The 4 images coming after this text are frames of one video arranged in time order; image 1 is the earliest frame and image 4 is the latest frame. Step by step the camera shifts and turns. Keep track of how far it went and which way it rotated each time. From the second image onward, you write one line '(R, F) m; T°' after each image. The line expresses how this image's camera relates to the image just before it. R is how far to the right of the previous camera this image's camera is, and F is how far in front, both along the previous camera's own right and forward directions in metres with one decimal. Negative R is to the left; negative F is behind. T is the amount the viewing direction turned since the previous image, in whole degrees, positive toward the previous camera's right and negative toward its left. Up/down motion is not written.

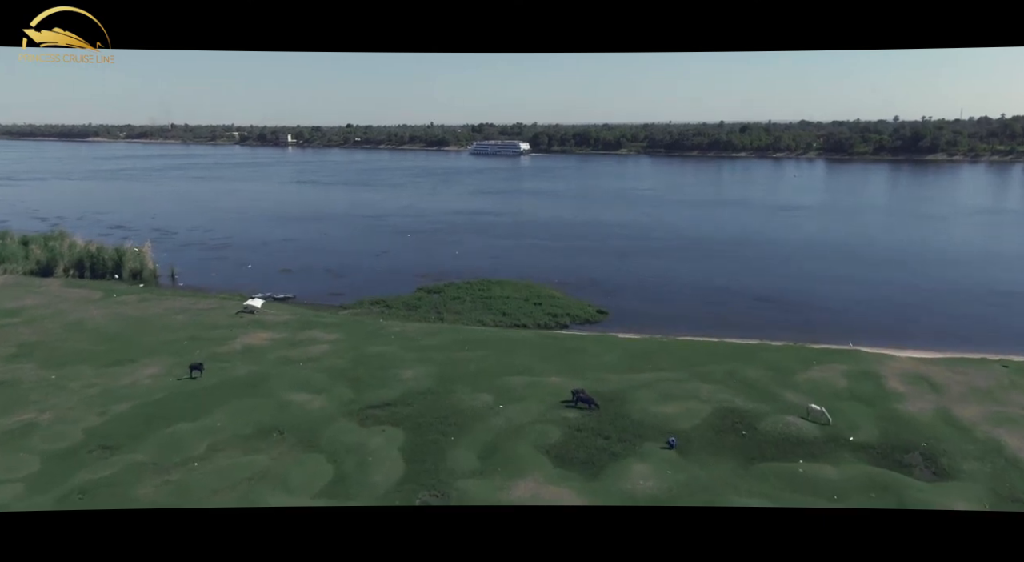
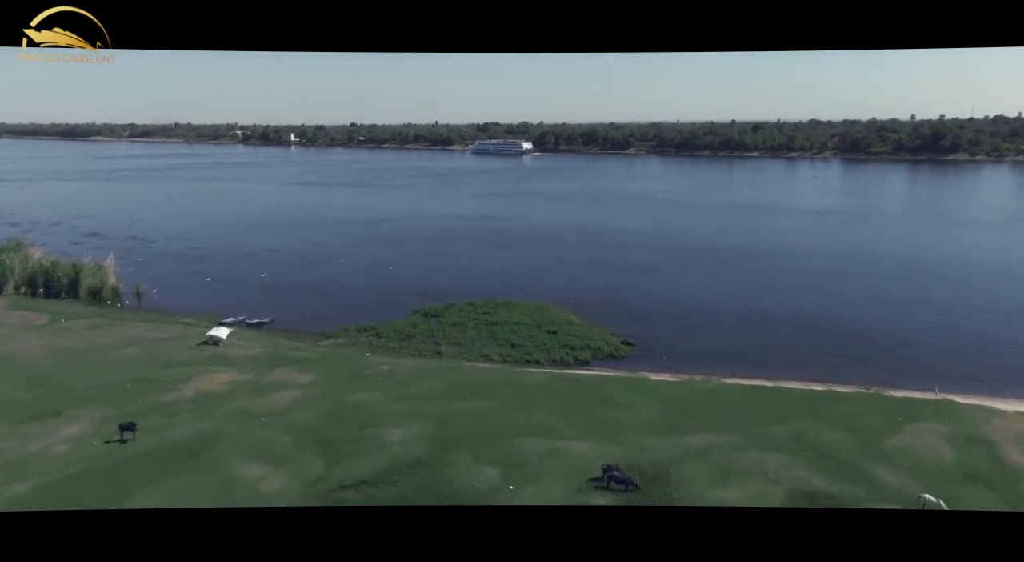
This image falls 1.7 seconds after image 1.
(0.0, +0.7) m; 0°
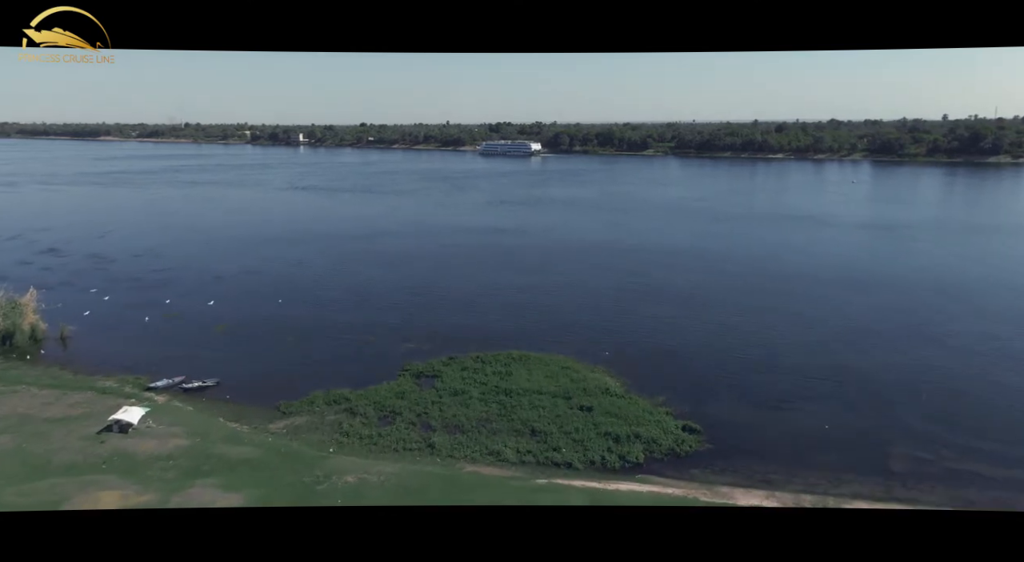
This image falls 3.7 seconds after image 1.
(0.0, +1.1) m; -1°
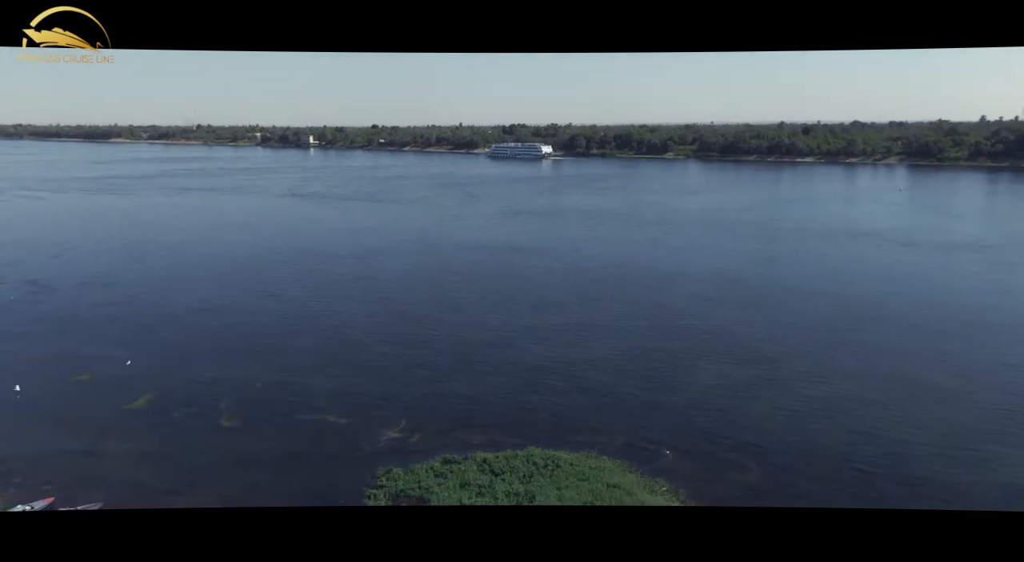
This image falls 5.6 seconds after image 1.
(0.0, +1.1) m; -1°
